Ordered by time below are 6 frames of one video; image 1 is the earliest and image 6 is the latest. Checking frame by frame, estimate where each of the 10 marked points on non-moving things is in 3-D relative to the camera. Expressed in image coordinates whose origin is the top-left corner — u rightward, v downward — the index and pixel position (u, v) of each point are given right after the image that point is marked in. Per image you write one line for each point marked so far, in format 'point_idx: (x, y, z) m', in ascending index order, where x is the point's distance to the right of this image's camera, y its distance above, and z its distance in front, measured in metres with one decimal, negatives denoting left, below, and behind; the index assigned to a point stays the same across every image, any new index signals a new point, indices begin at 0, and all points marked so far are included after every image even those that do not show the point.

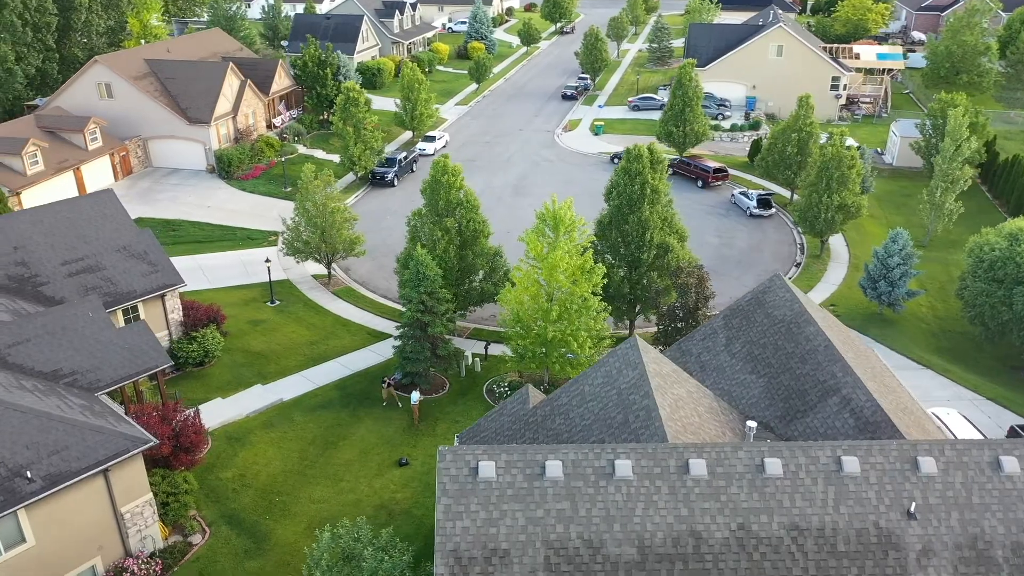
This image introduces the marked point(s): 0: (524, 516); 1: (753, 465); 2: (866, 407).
0: (+0.2, -3.8, +13.4) m
1: (+4.1, -3.0, +13.8) m
2: (+7.3, -2.5, +16.7) m
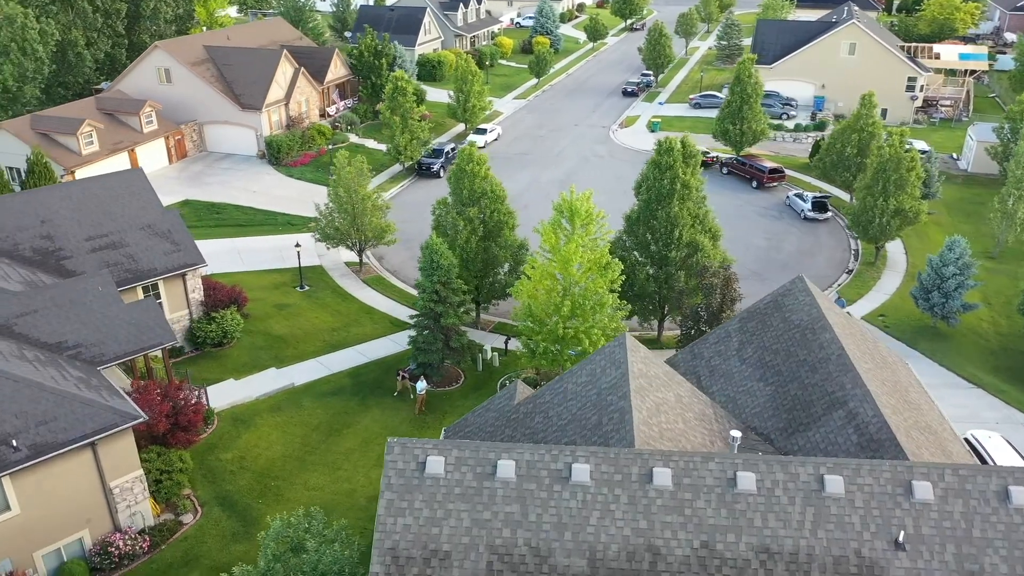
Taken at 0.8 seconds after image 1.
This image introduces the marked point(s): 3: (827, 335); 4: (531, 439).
0: (-0.7, -3.6, +12.5) m
1: (+3.3, -3.0, +12.6) m
2: (+6.7, -2.5, +15.2) m
3: (+7.0, -1.0, +18.1) m
4: (+0.4, -3.0, +15.9) m
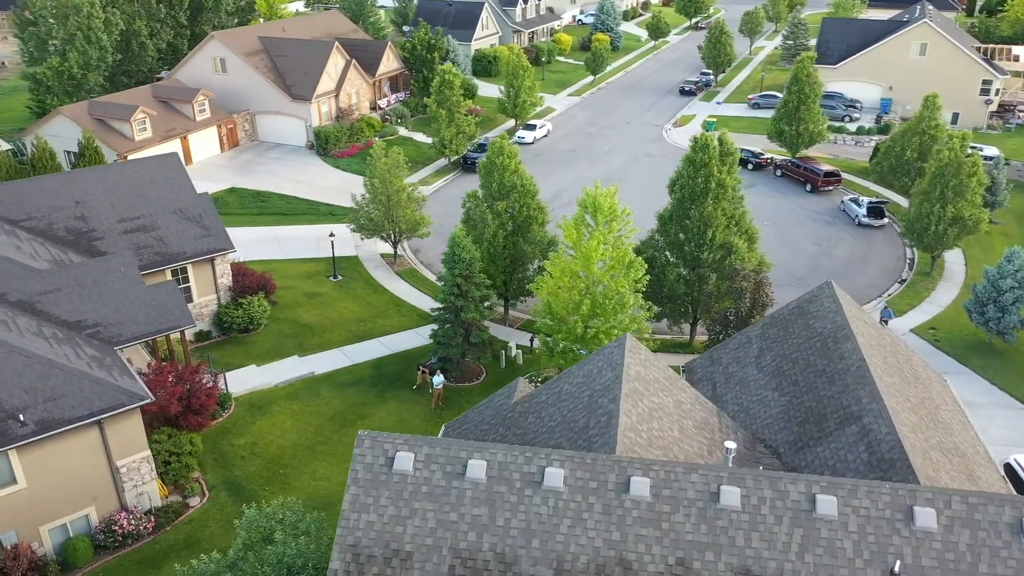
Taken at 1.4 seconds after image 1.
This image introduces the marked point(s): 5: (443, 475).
0: (-1.2, -3.4, +12.0) m
1: (+2.8, -3.0, +11.7) m
2: (+6.5, -2.7, +14.0) m
3: (+7.0, -1.2, +16.9) m
4: (+0.2, -2.9, +15.3) m
5: (-1.0, -2.8, +12.3) m
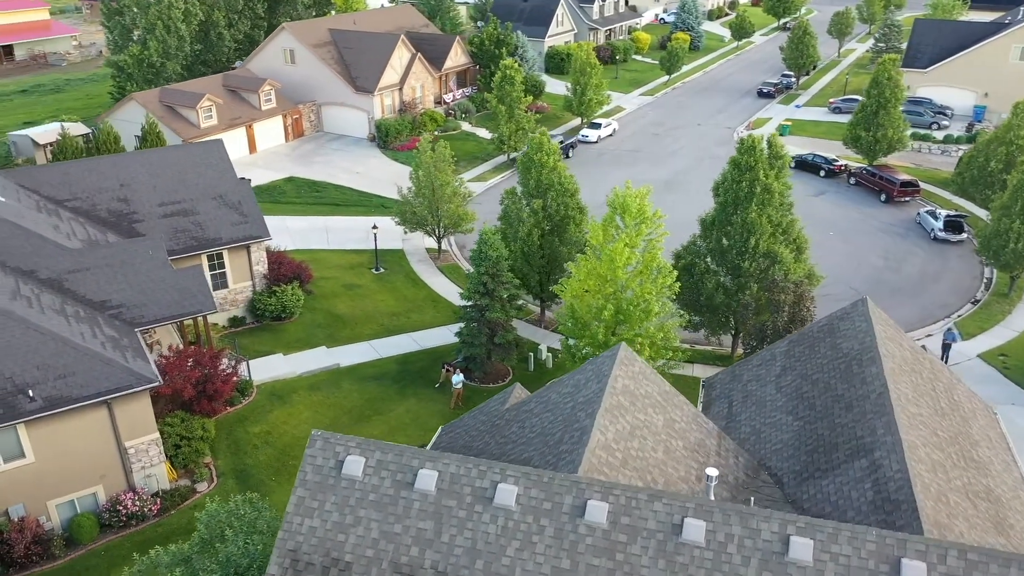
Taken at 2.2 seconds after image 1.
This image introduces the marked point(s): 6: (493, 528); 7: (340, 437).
0: (-1.9, -3.4, +11.3) m
1: (+2.1, -3.1, +10.6) m
2: (+5.9, -3.0, +12.6) m
3: (+6.9, -1.5, +15.4) m
4: (-0.2, -2.9, +14.5) m
5: (-1.7, -2.8, +11.6) m
6: (-0.3, -3.3, +11.0) m
7: (-2.5, -2.2, +12.0) m
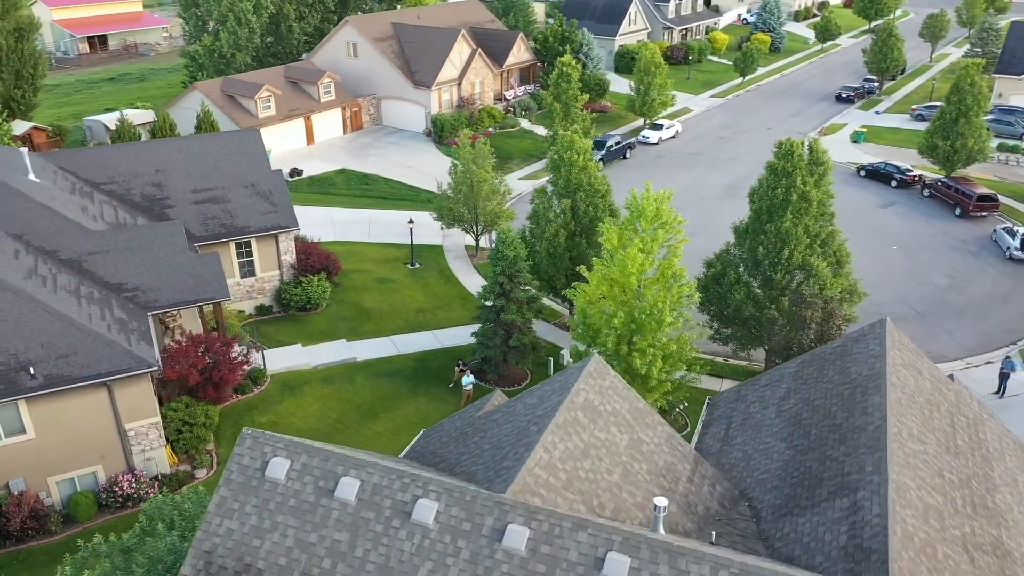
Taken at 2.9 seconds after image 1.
0: (-2.9, -3.3, +10.8) m
1: (+1.0, -3.2, +9.7) m
2: (+5.0, -3.3, +11.2) m
3: (+6.3, -1.9, +13.9) m
4: (-0.9, -2.9, +13.7) m
5: (-2.7, -2.7, +11.0) m
6: (-1.3, -3.3, +10.3) m
7: (-3.4, -2.1, +11.5) m
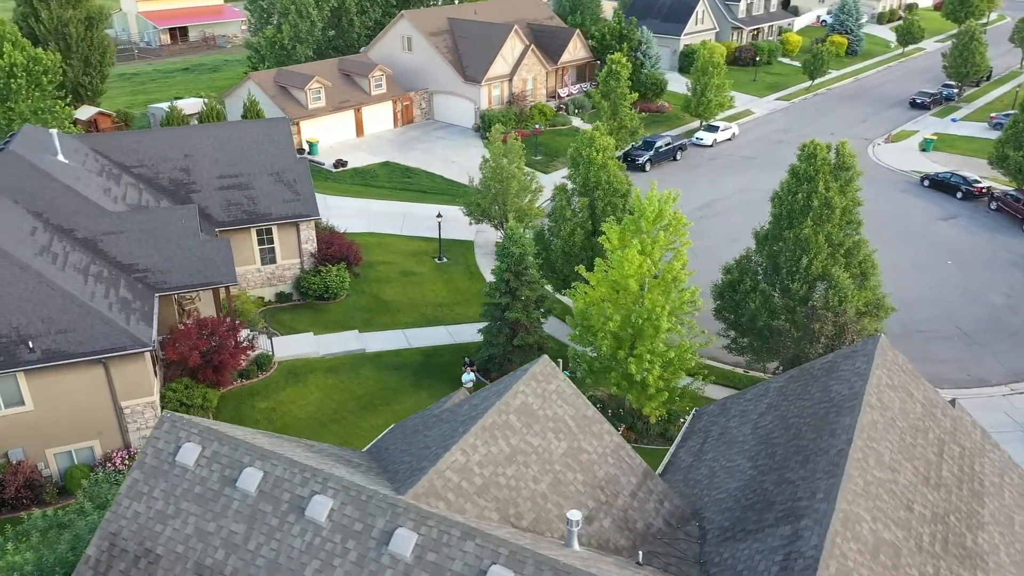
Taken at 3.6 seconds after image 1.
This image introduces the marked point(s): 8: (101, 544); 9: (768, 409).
0: (-4.1, -3.1, +10.5) m
1: (-0.4, -3.2, +9.1) m
2: (+3.8, -3.4, +10.3) m
3: (+5.3, -2.1, +12.9) m
4: (-1.9, -2.8, +13.3) m
5: (-3.9, -2.5, +10.8) m
6: (-2.6, -3.1, +9.9) m
7: (-4.6, -1.9, +11.4) m
8: (-5.5, -3.4, +10.8) m
9: (+4.8, -2.2, +15.2) m
